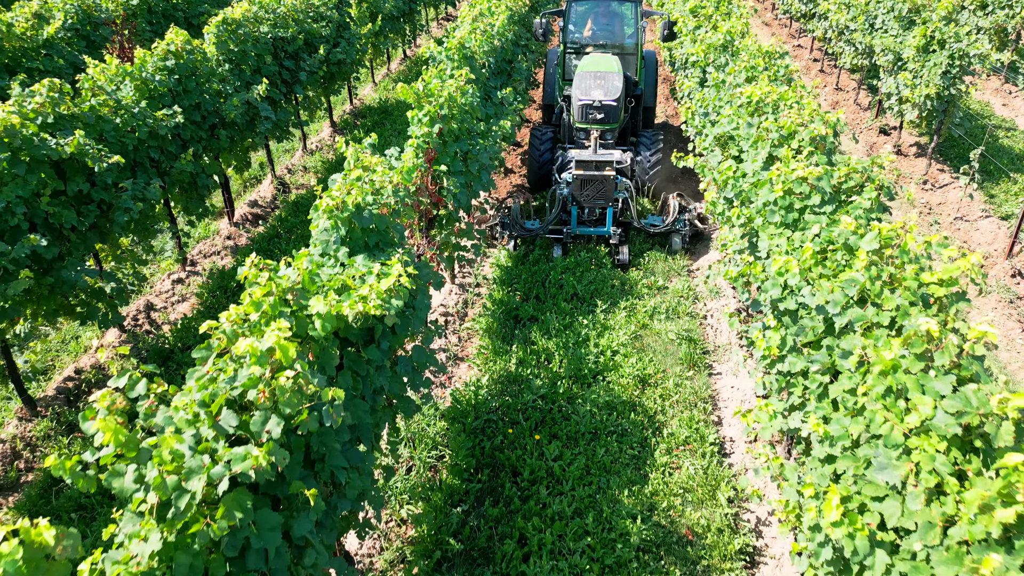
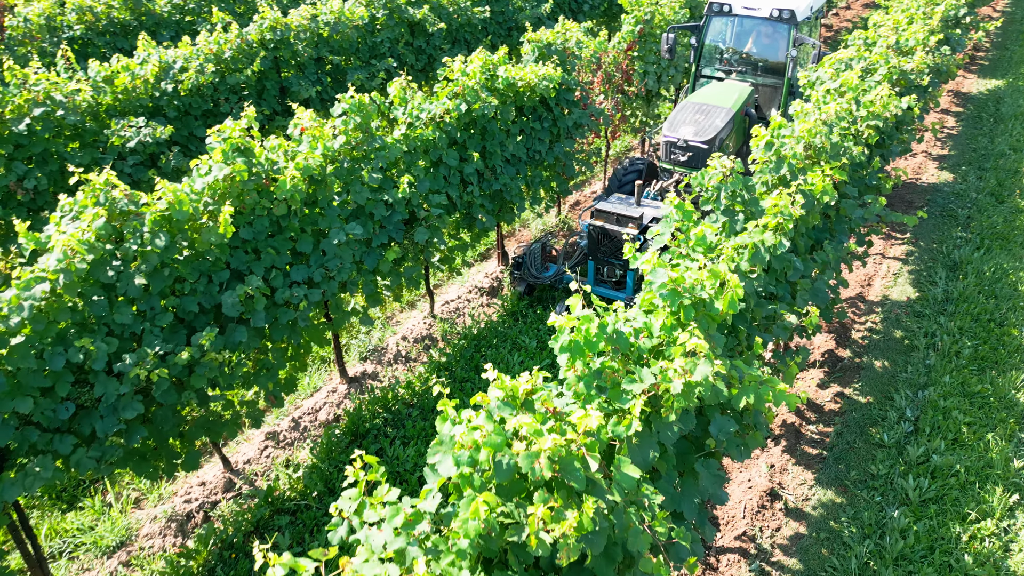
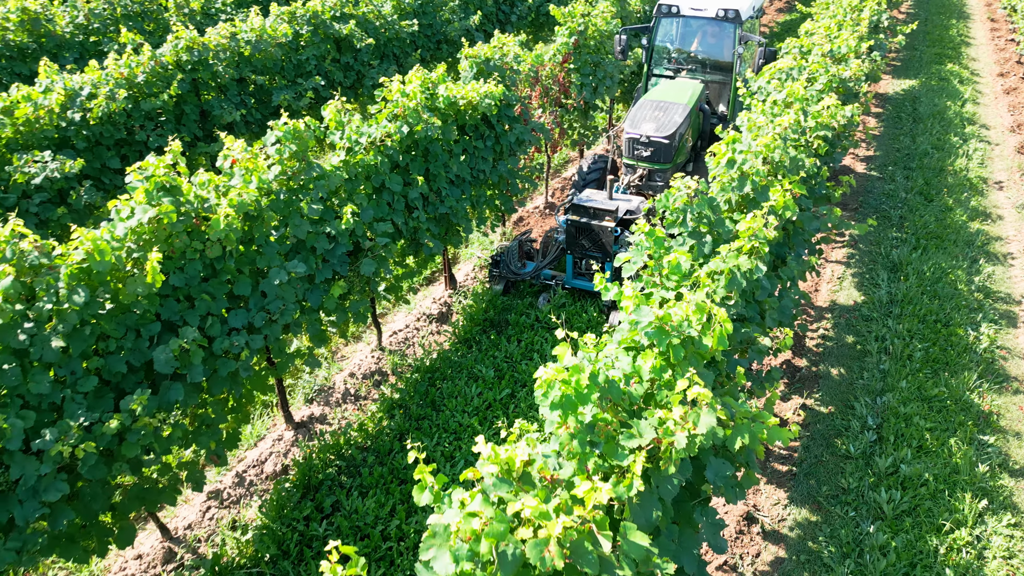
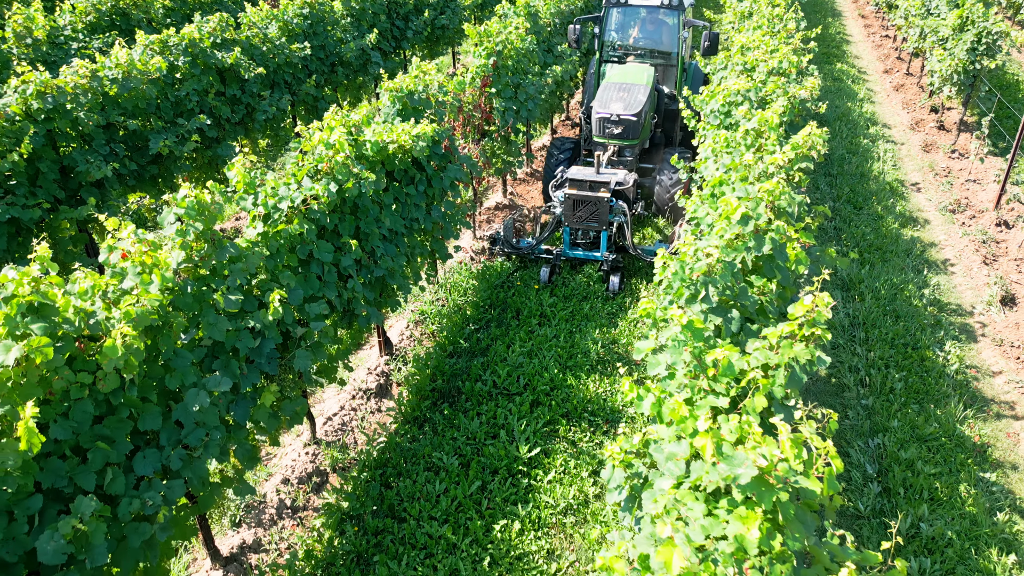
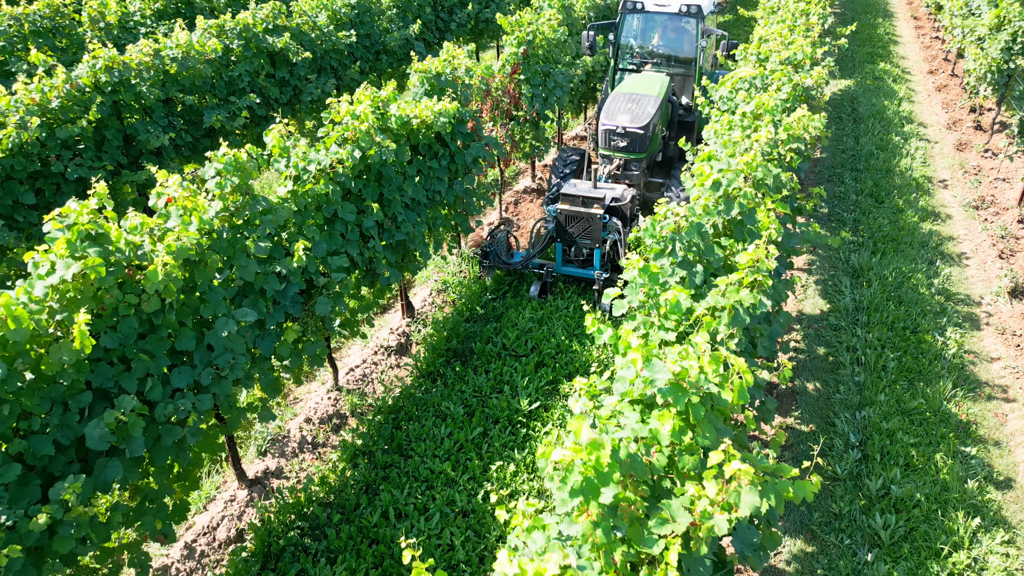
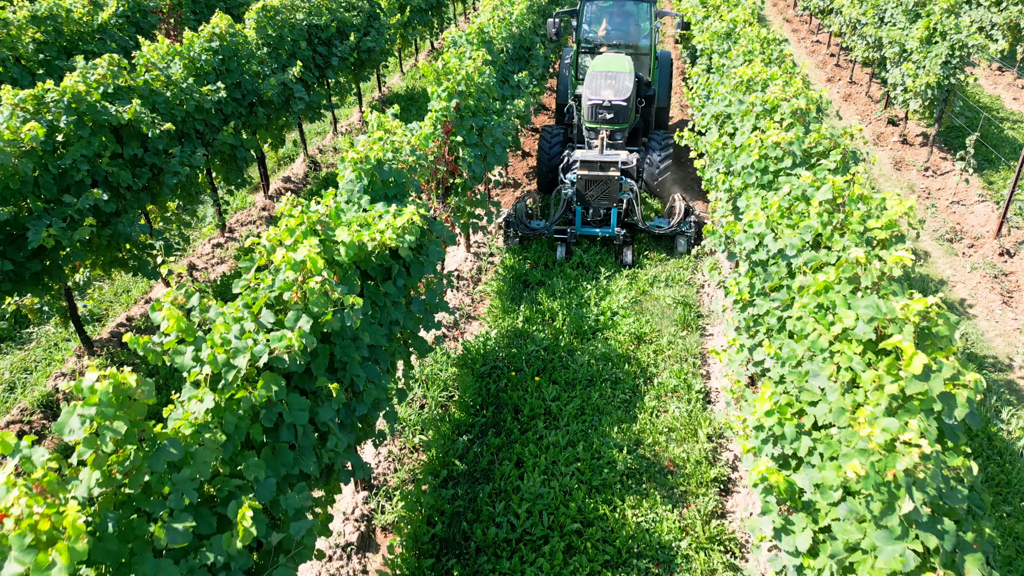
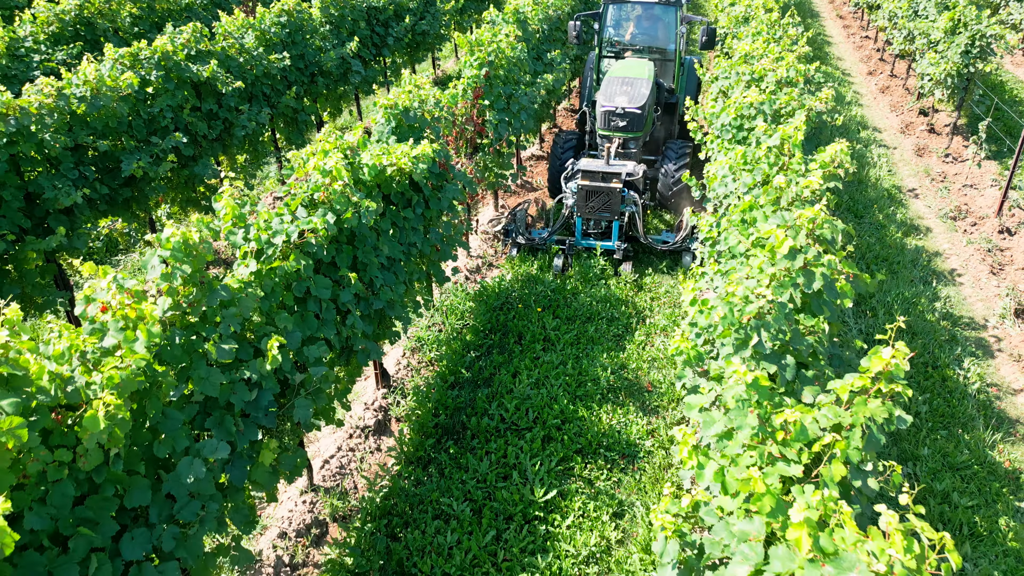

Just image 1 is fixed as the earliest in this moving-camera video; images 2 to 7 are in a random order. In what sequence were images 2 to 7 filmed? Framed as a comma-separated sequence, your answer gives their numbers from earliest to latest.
6, 7, 4, 5, 3, 2
